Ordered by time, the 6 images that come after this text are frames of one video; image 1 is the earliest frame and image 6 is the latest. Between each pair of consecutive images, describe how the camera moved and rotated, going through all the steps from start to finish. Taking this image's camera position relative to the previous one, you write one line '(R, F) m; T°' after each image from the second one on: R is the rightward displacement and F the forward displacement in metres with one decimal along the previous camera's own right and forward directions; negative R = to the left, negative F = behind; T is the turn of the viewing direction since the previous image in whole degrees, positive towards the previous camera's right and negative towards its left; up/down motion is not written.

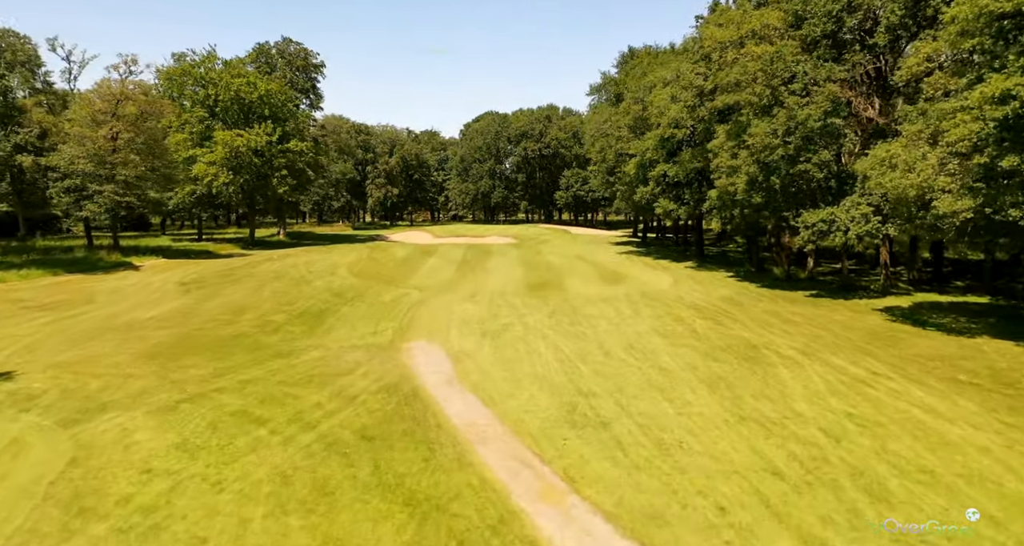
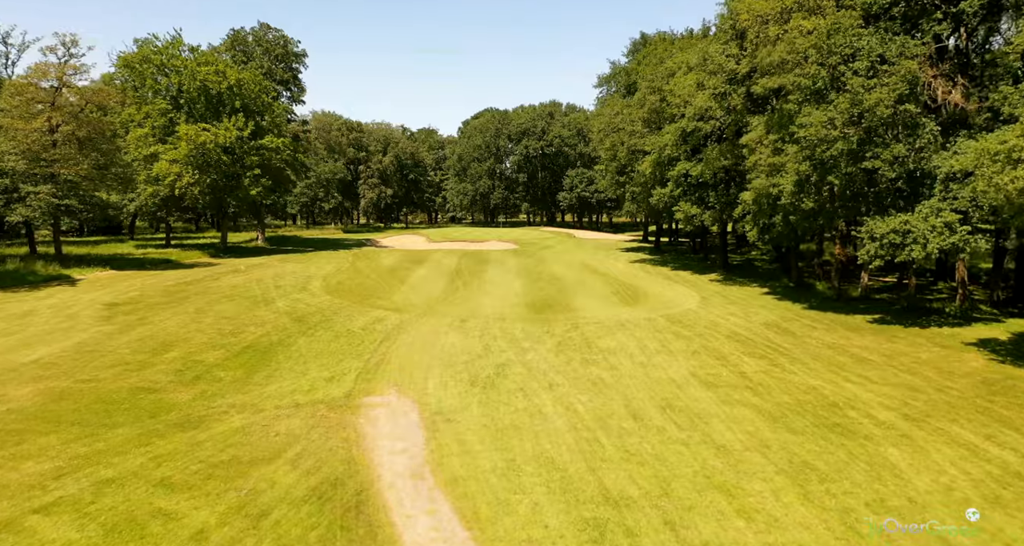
(+0.1, +4.5) m; 0°
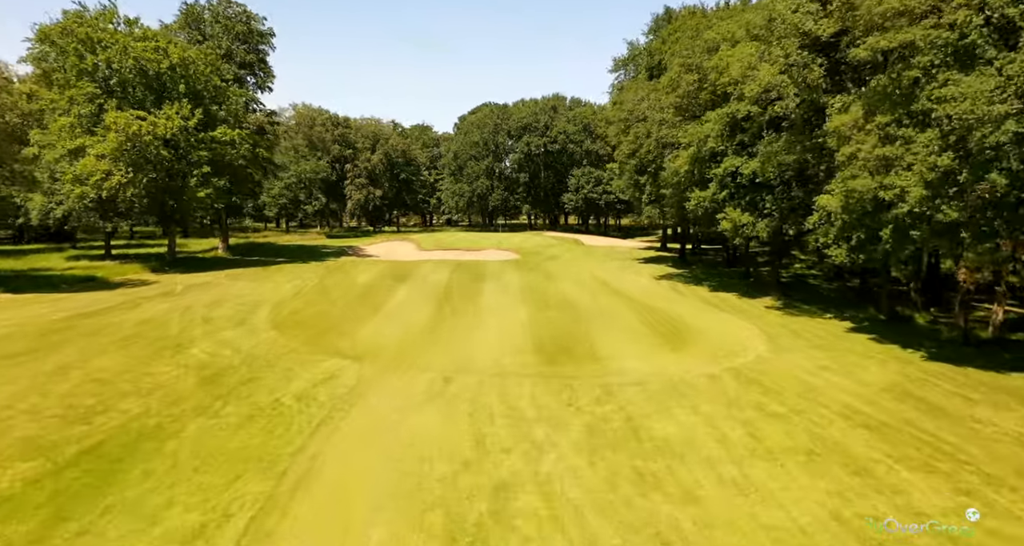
(-0.2, +6.6) m; 0°
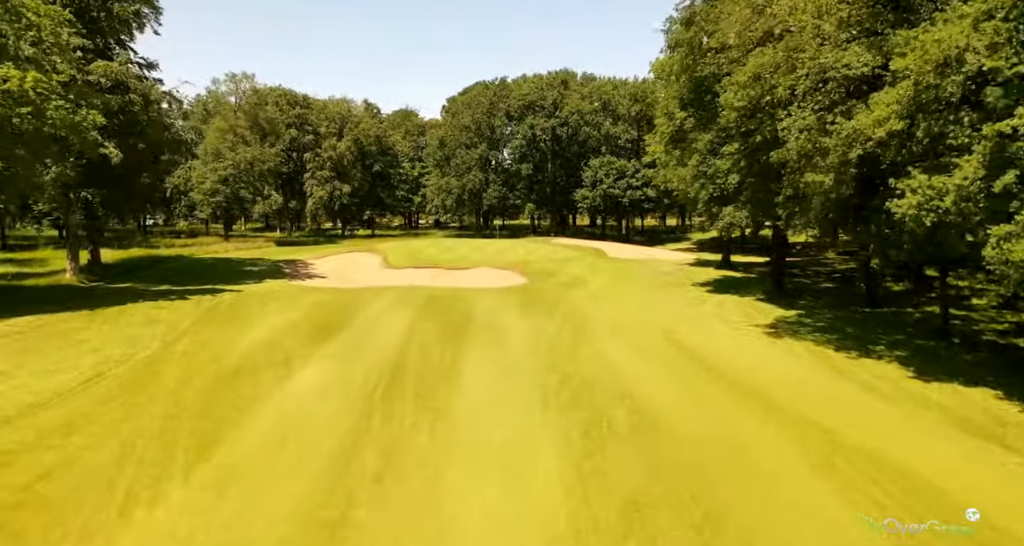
(-0.3, +14.6) m; 0°
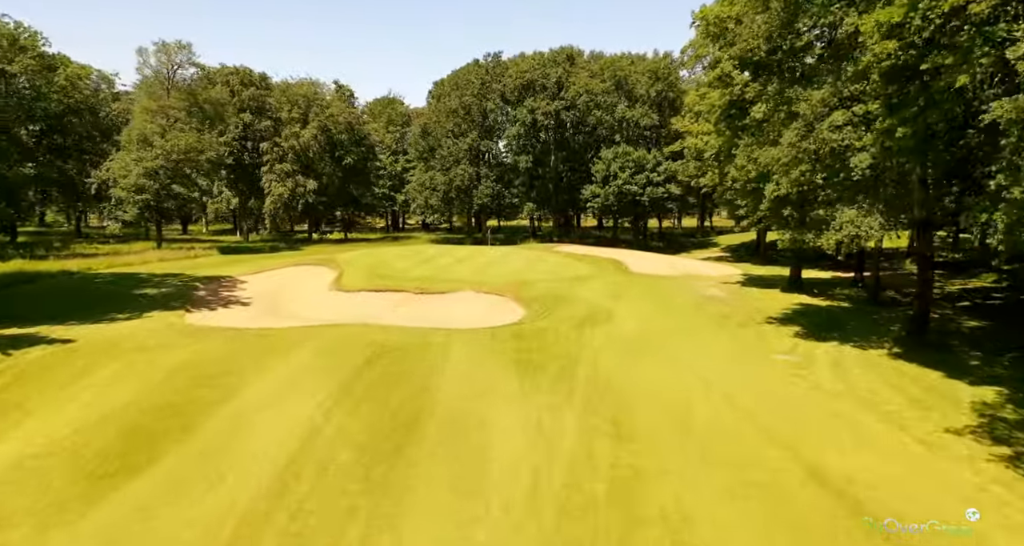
(+0.2, +9.9) m; 0°
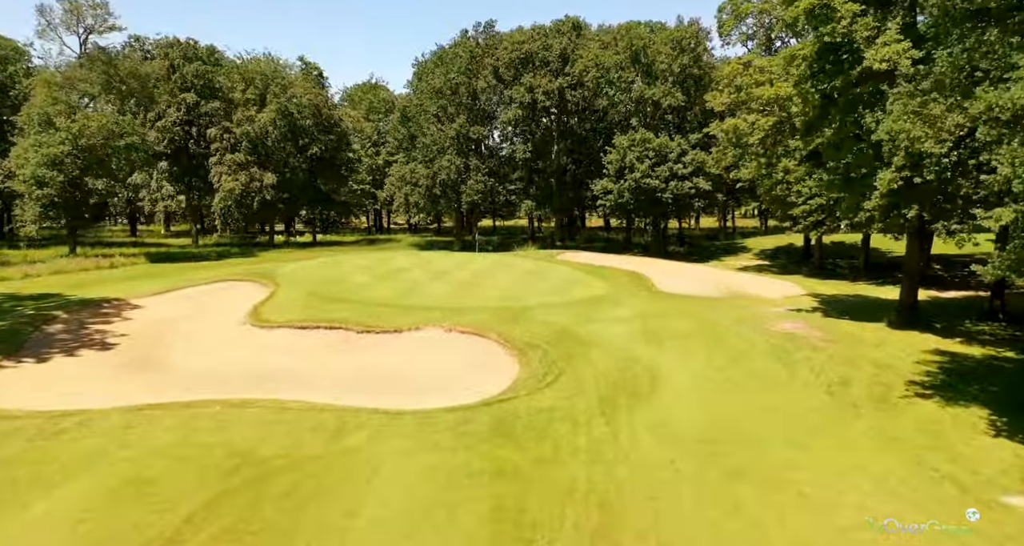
(+0.3, +8.5) m; 0°
